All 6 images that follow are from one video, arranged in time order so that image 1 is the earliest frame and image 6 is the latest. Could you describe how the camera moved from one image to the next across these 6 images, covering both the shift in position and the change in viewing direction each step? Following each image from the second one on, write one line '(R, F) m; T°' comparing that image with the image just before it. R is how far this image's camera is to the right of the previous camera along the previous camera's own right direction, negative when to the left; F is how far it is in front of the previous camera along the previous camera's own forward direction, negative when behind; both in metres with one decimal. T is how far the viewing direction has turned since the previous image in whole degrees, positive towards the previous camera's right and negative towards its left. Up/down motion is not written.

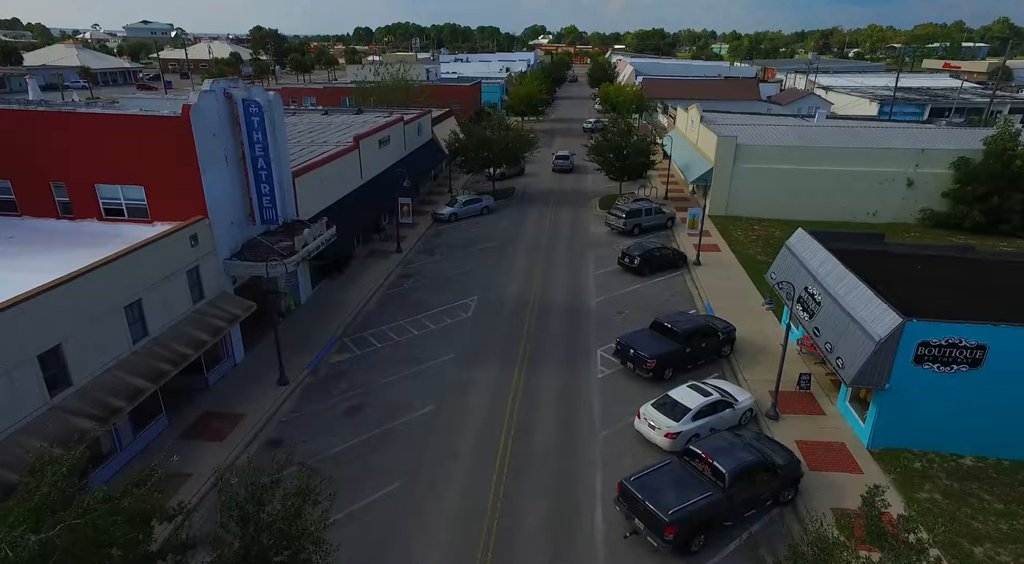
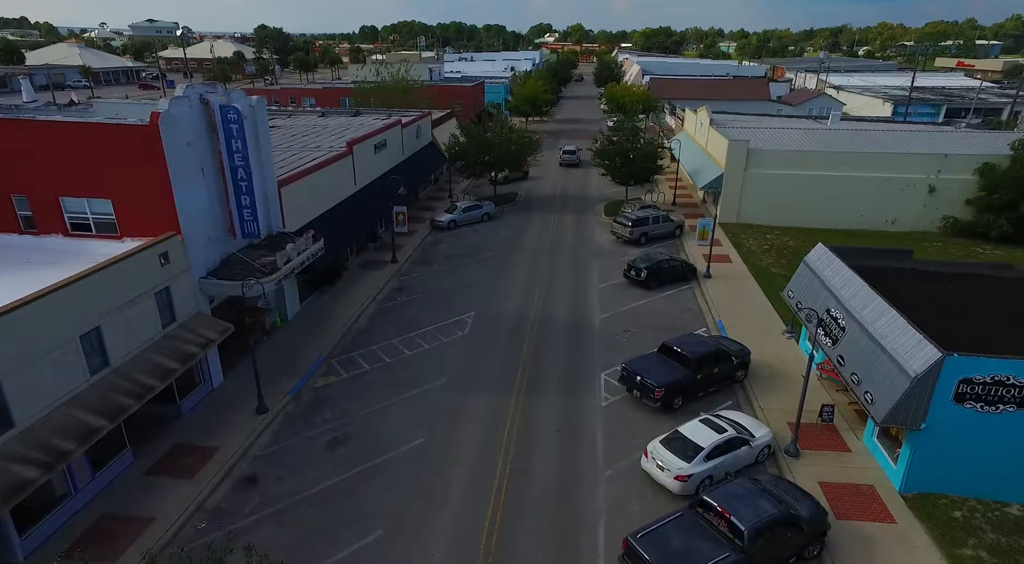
(+0.2, +1.5) m; -1°
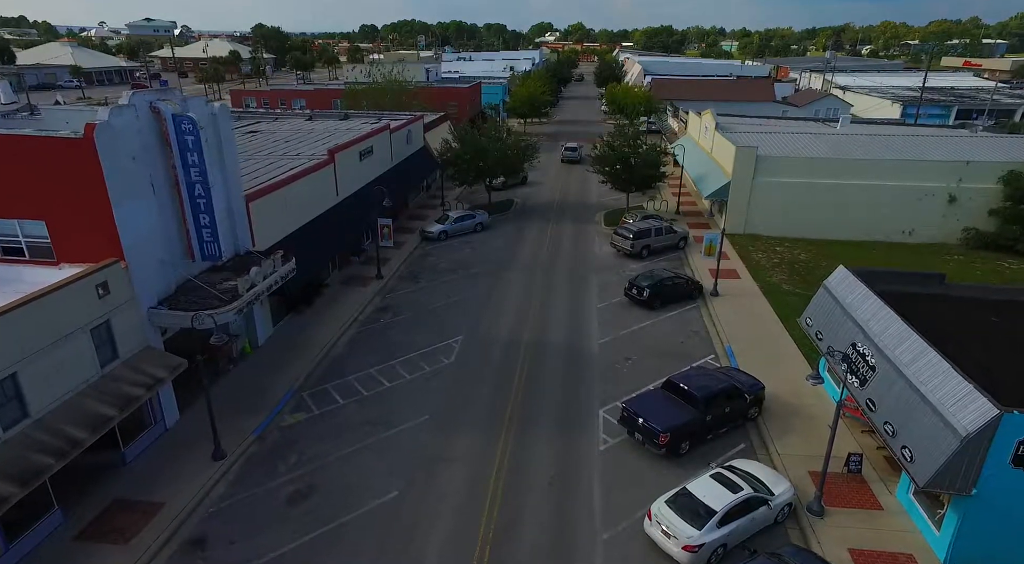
(+0.4, +2.0) m; 0°
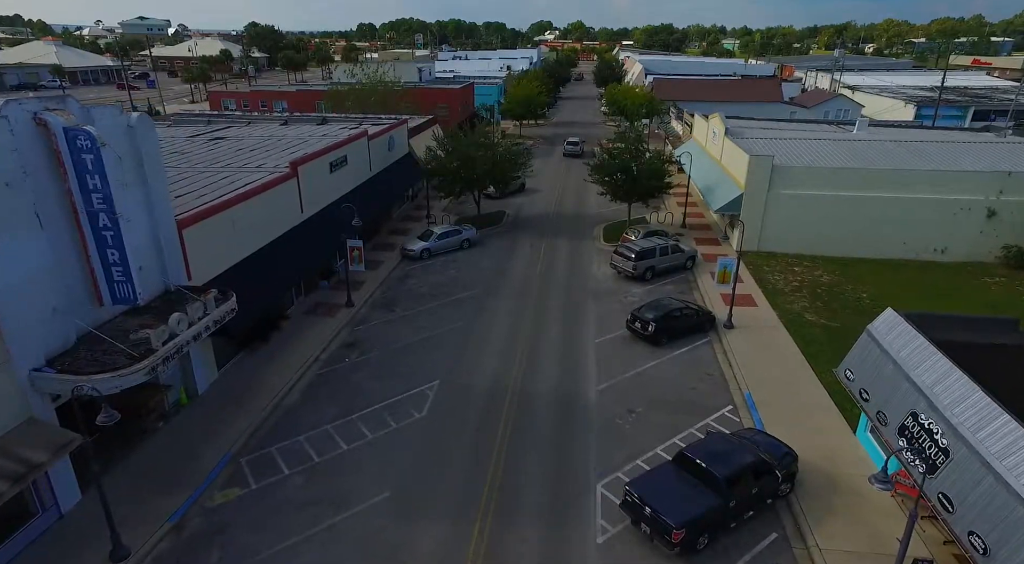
(+0.5, +3.3) m; 0°
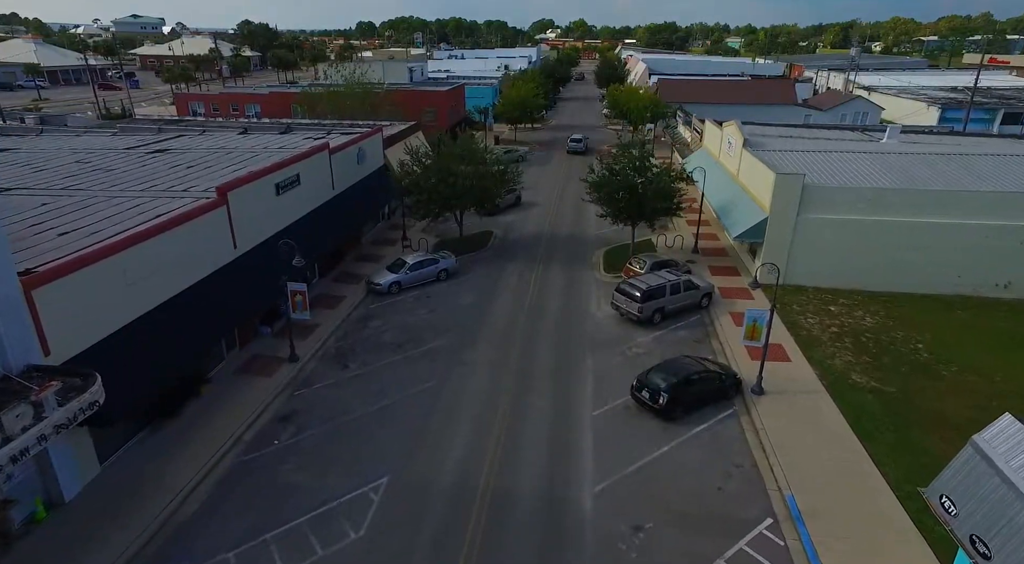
(+0.7, +4.7) m; 0°
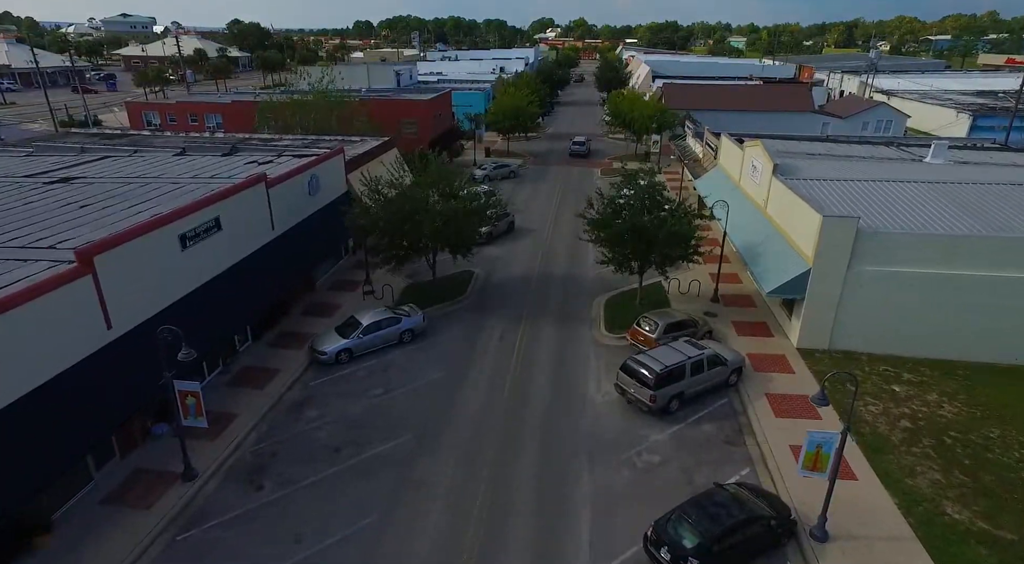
(+0.7, +5.4) m; 0°
